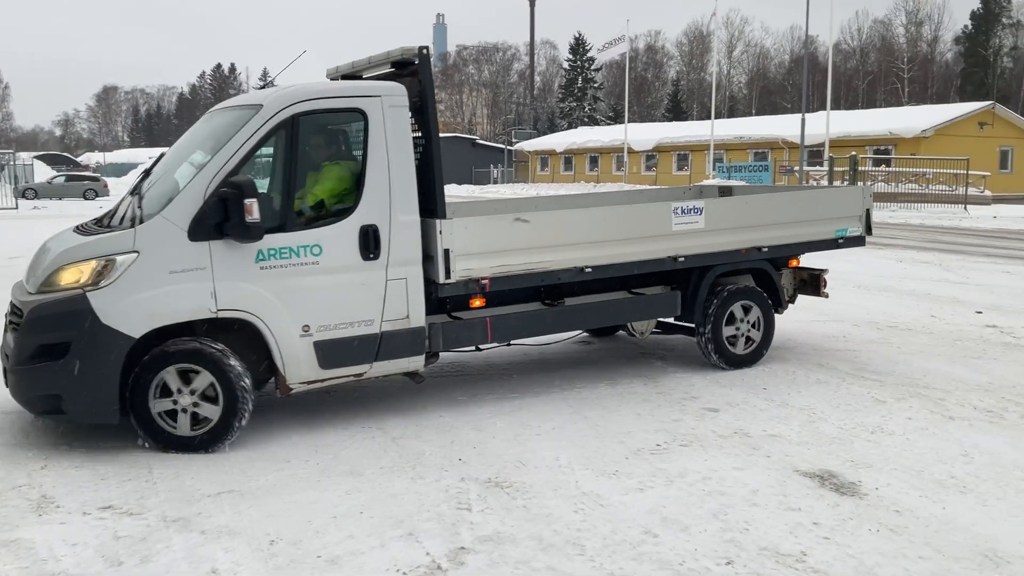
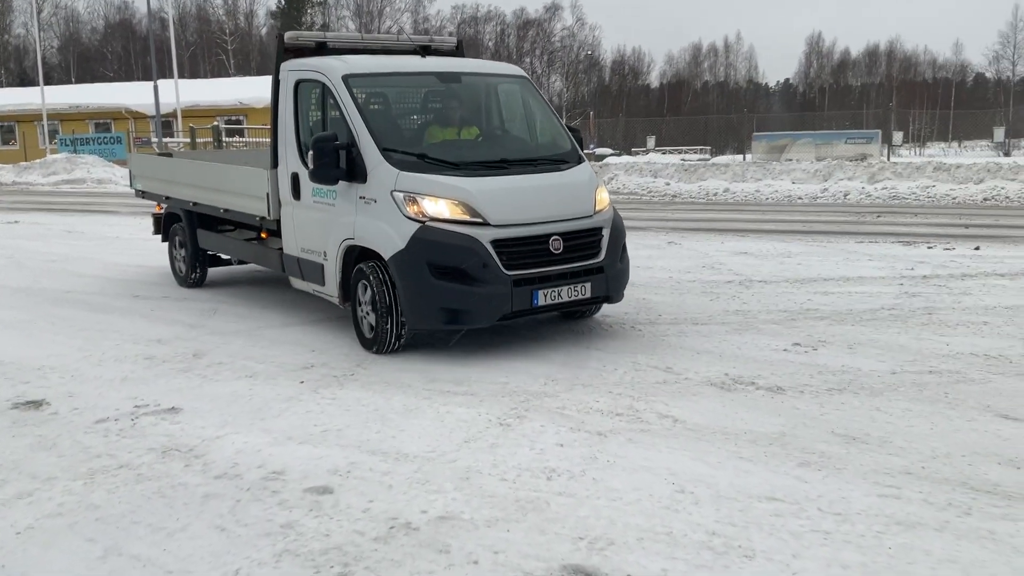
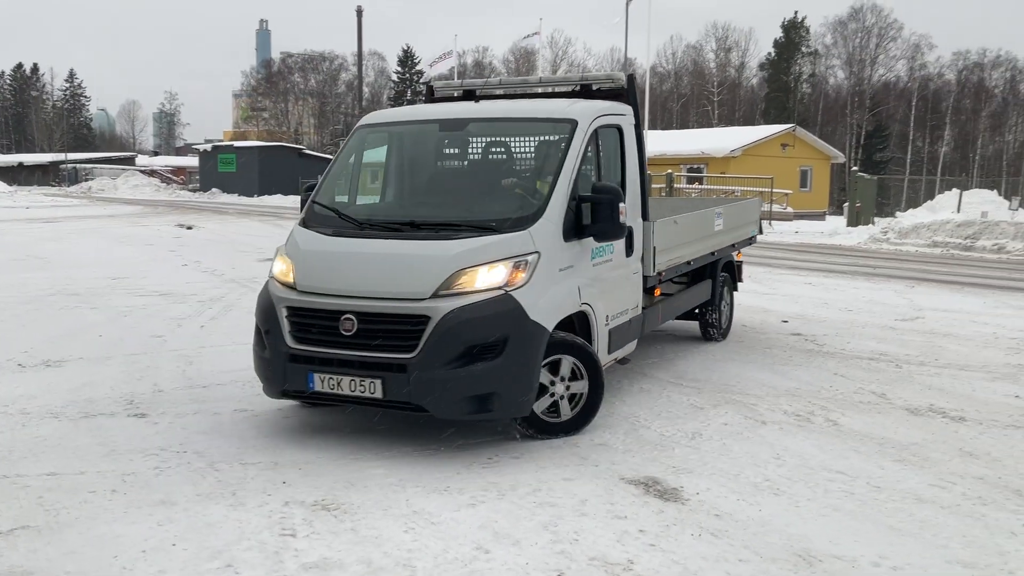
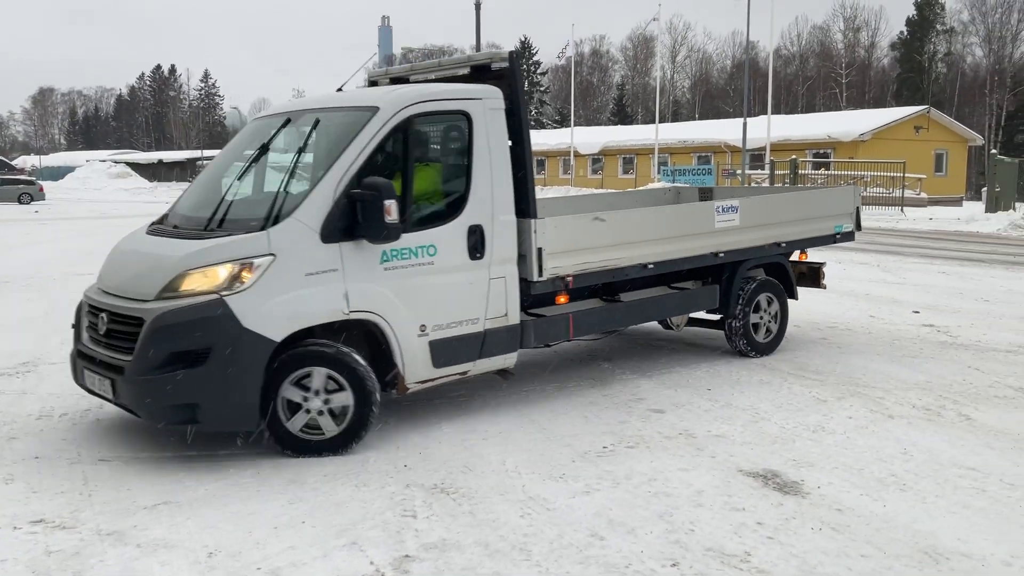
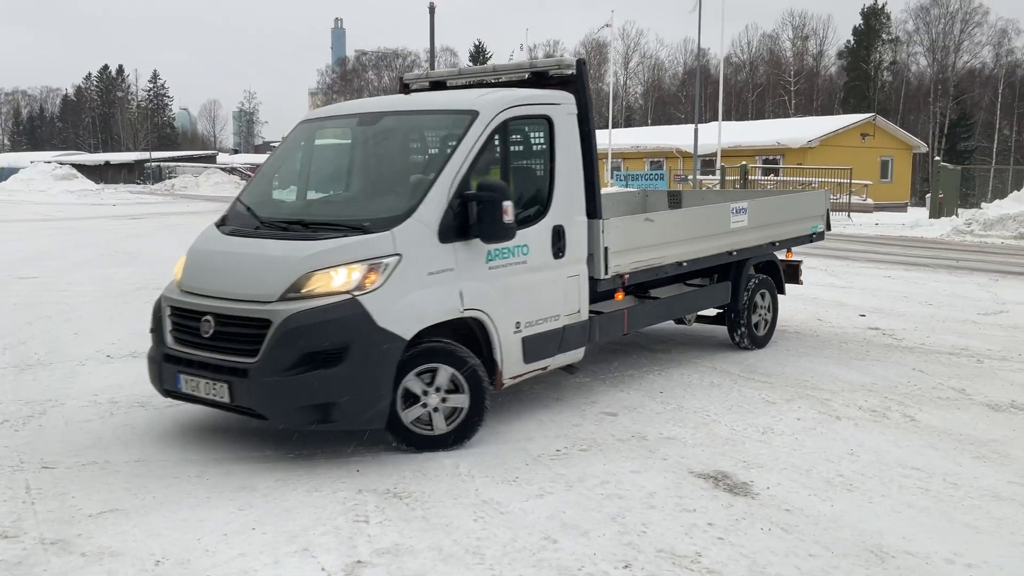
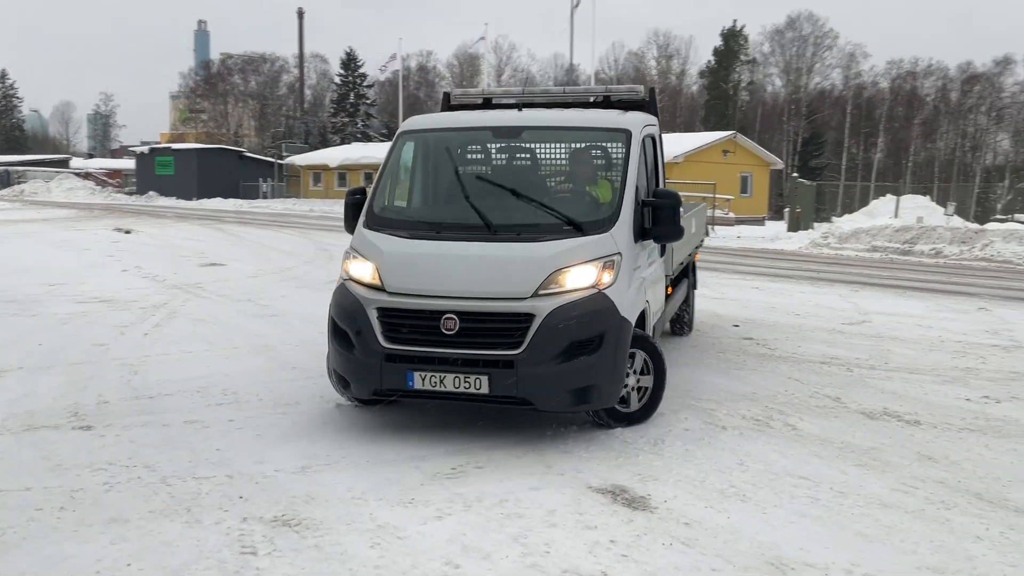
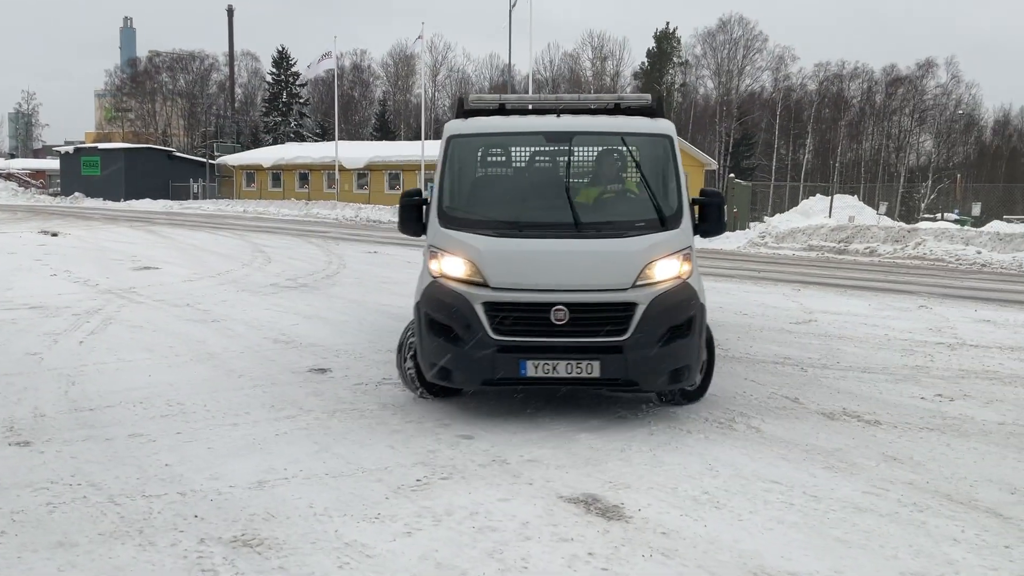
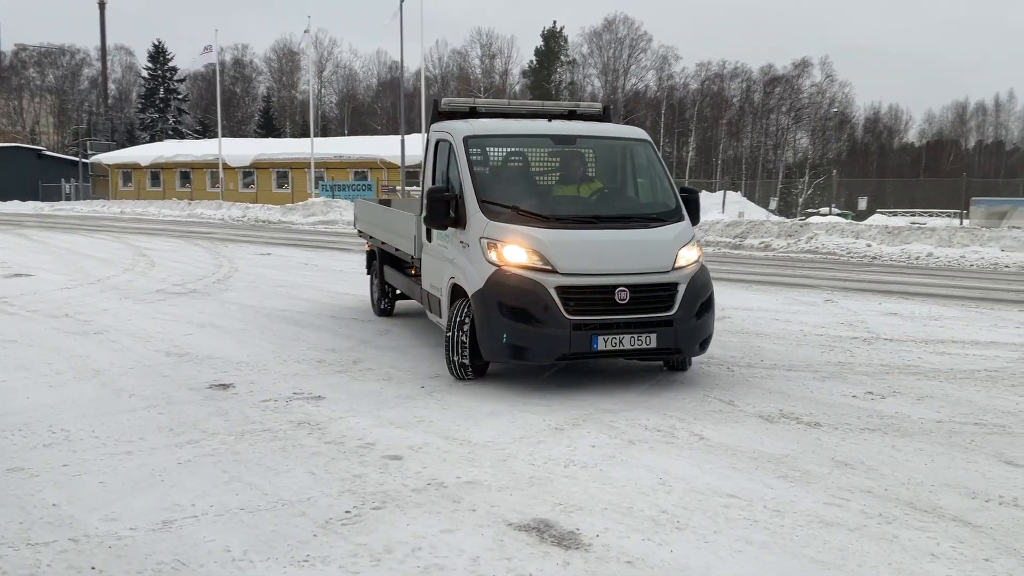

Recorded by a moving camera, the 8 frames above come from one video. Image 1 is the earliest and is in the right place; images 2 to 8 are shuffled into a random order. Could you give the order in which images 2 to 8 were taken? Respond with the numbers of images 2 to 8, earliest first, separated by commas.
4, 5, 3, 6, 7, 8, 2
